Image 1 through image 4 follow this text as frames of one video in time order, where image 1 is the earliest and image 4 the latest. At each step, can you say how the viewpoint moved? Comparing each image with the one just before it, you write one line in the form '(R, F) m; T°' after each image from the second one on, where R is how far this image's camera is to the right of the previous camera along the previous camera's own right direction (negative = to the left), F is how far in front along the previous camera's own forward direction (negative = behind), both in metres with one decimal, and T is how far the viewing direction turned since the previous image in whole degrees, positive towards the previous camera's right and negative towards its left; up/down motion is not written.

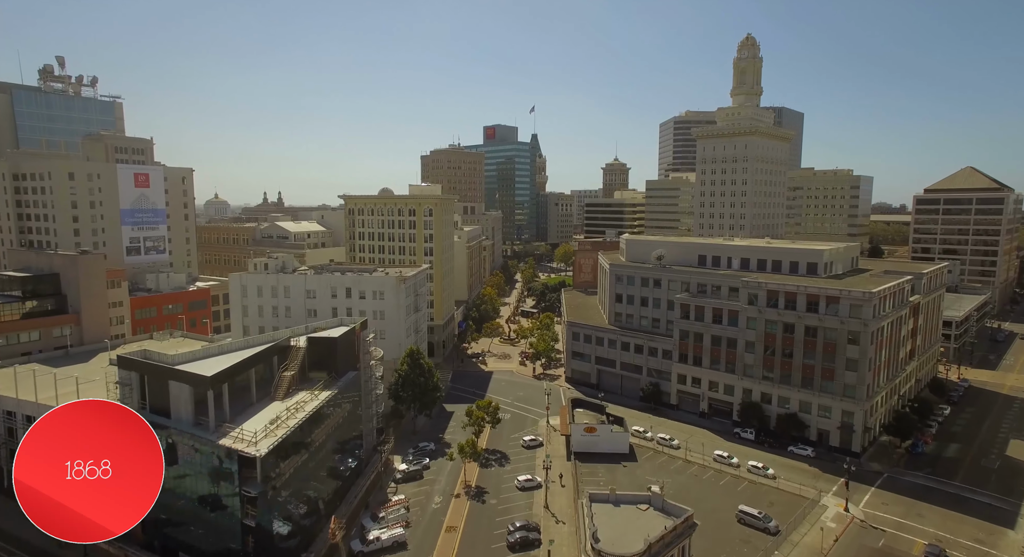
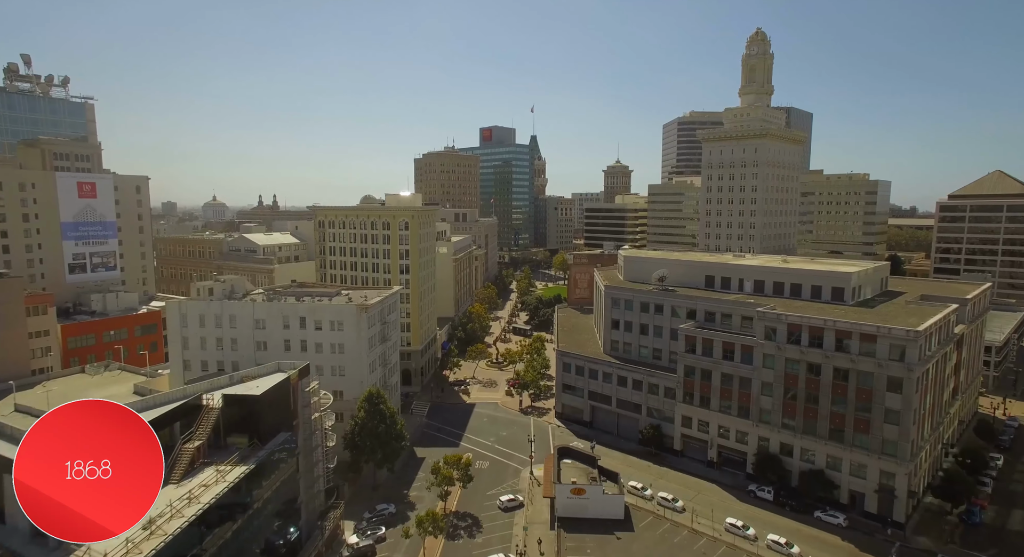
(+3.1, +10.3) m; 0°
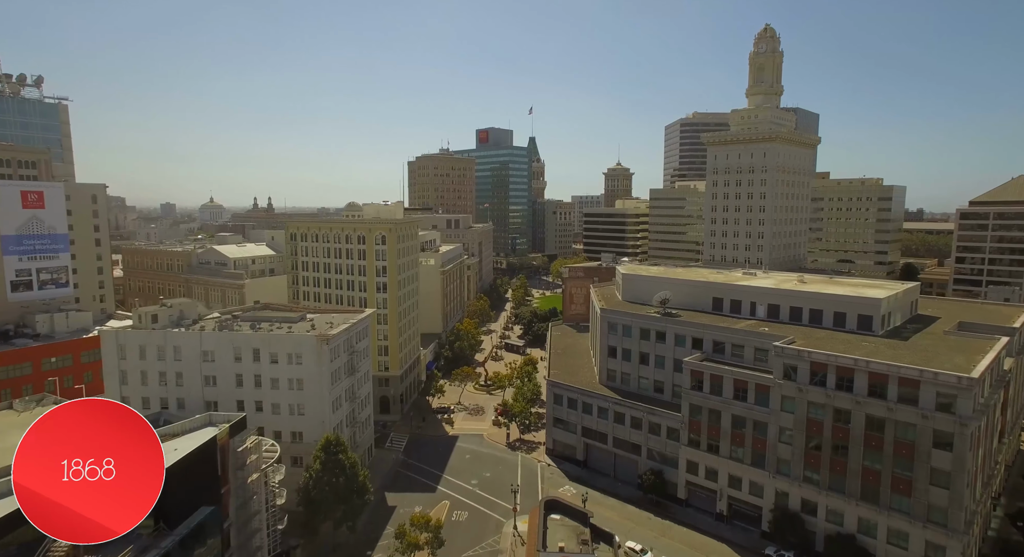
(+2.1, +8.2) m; 0°
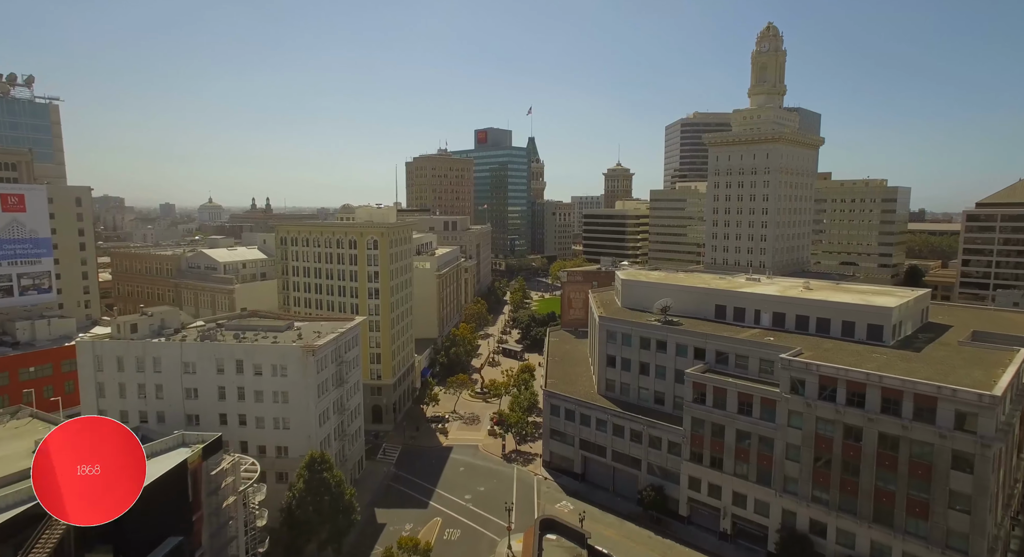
(+0.6, +2.5) m; 0°
